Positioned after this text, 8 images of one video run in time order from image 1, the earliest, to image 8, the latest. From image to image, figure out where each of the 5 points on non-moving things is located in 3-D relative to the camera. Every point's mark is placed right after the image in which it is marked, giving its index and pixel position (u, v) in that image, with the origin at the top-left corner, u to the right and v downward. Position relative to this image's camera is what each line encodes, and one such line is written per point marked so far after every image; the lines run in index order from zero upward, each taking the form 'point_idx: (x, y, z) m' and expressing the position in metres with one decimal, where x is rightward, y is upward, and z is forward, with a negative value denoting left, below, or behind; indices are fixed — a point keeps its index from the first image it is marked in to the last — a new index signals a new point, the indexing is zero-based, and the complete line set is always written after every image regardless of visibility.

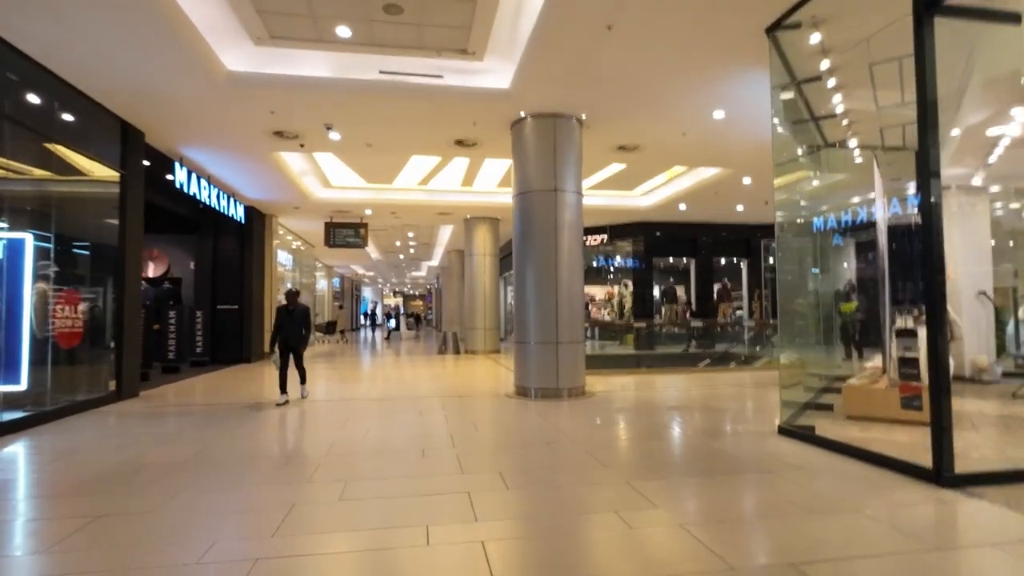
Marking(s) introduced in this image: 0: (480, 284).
0: (-0.9, +0.1, +15.7) m
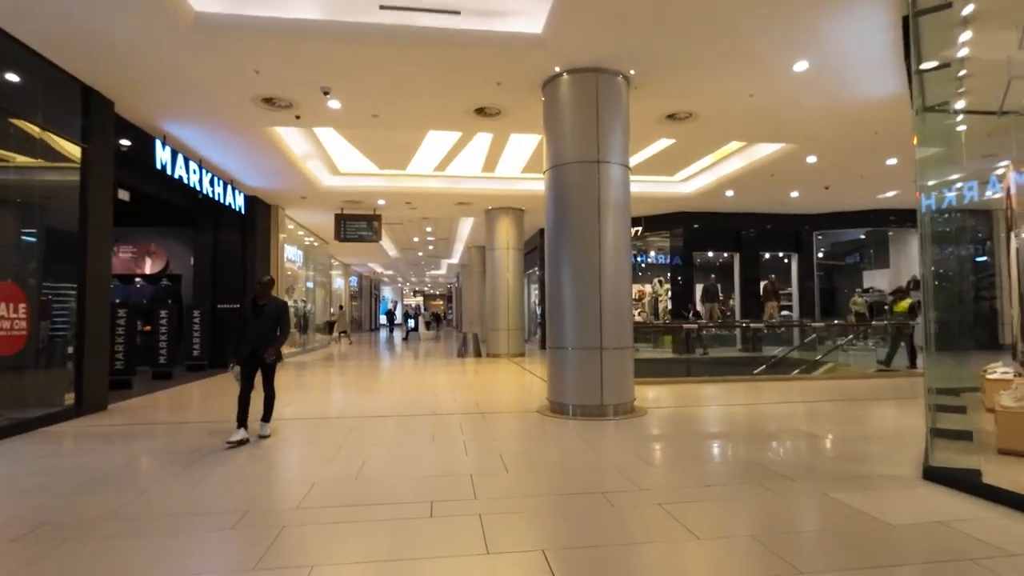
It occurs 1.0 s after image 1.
0: (-0.2, +0.1, +14.4) m
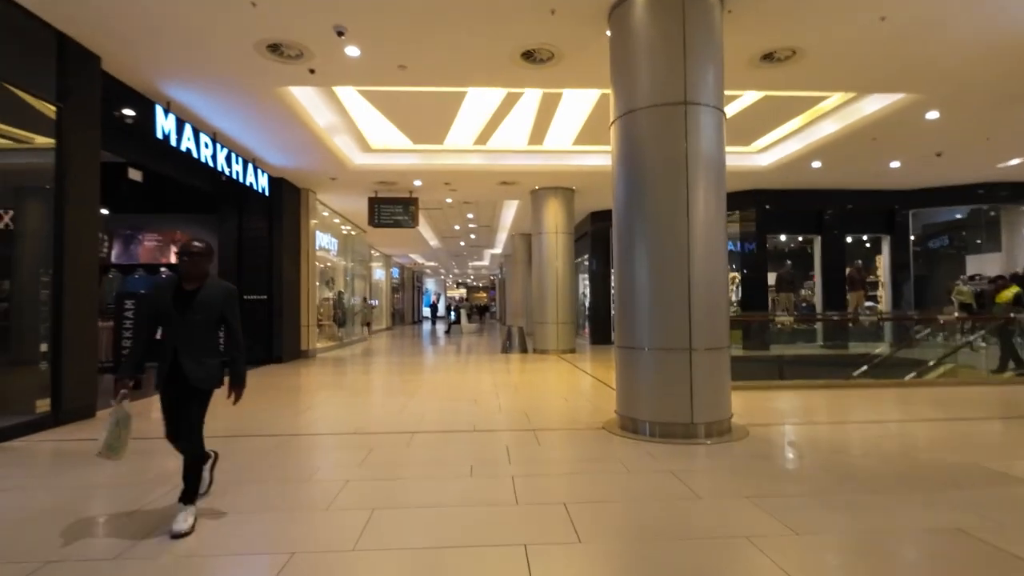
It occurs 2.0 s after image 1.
0: (+0.9, +0.4, +13.0) m
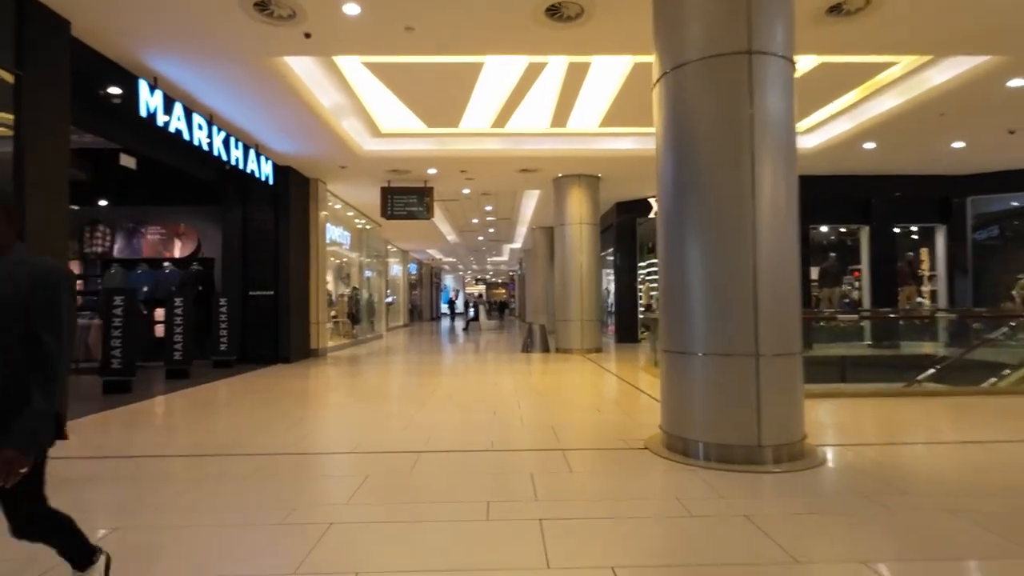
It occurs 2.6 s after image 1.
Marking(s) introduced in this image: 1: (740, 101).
0: (+1.4, +0.5, +12.1) m
1: (+1.6, +1.3, +3.9) m
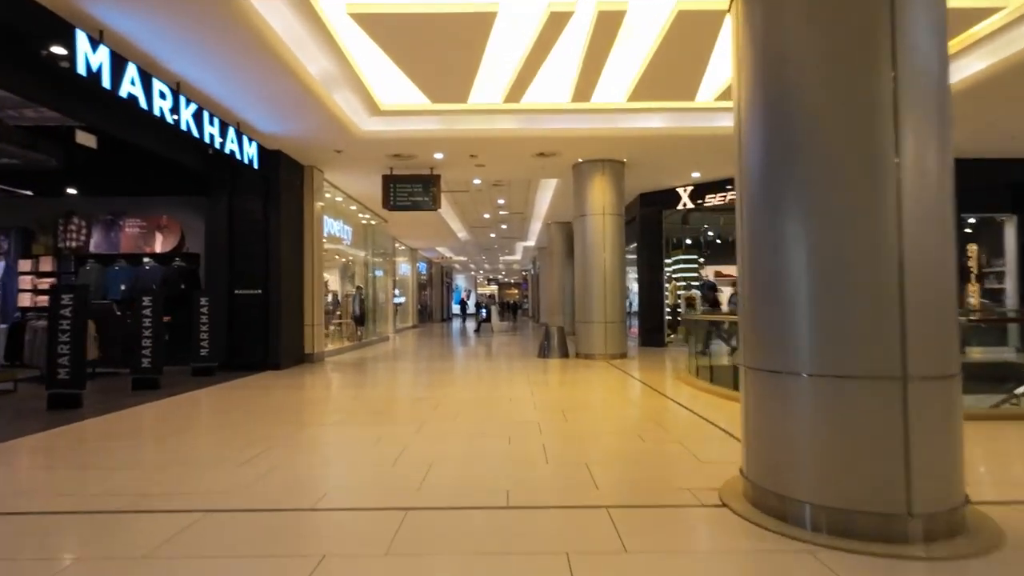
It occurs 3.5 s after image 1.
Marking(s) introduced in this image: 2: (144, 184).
0: (+1.7, +0.5, +10.9) m
1: (+1.7, +1.3, +2.6) m
2: (-6.4, +1.8, +9.8) m
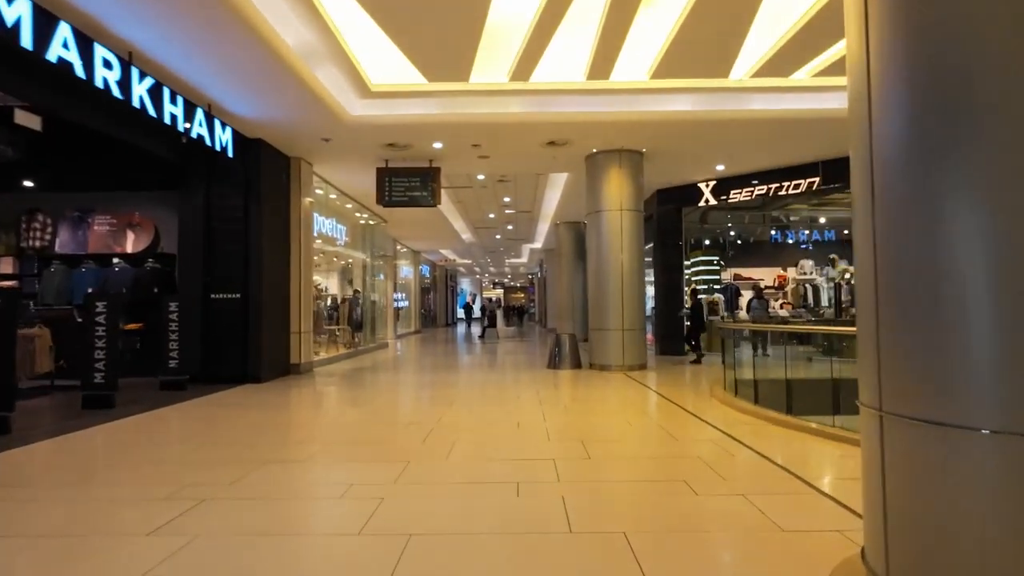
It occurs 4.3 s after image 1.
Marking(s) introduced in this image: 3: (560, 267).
0: (+1.8, +0.5, +9.9) m
1: (+1.7, +1.3, +1.6) m
2: (-6.3, +1.7, +8.9) m
3: (+1.5, +0.6, +17.5) m
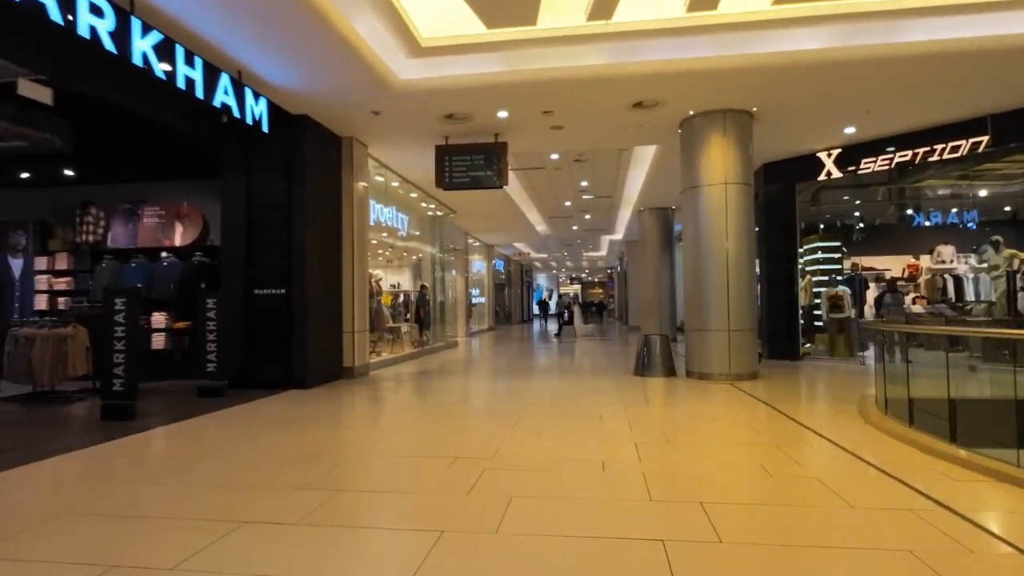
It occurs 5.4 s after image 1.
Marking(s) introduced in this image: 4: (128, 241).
0: (+3.0, +0.6, +8.2) m
1: (+1.7, +1.4, 0.0) m
2: (-5.2, +1.8, +8.3) m
3: (+3.7, +0.8, +15.8) m
4: (-6.0, +0.7, +8.8) m
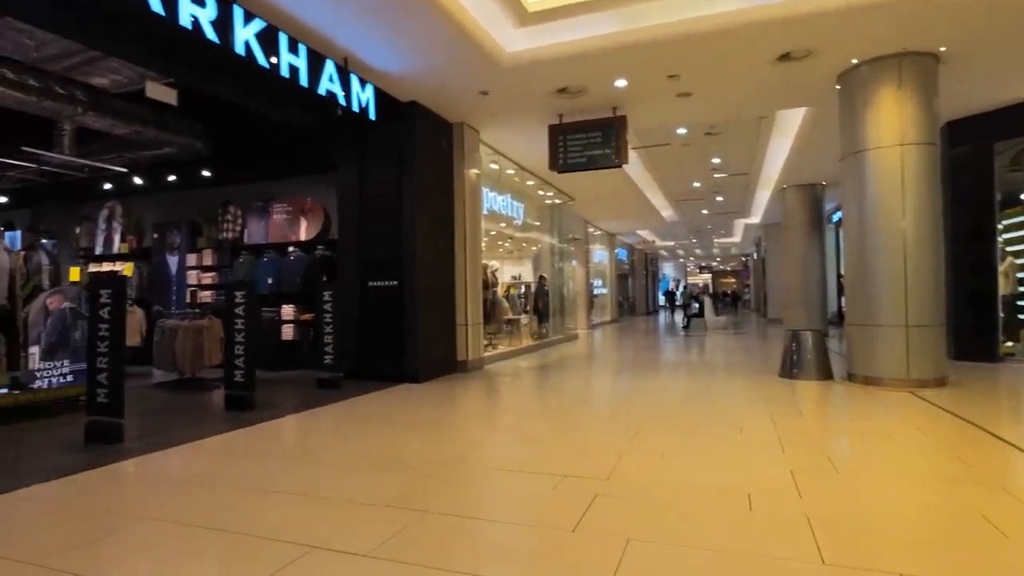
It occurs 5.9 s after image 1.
0: (+4.5, +0.8, +6.7) m
1: (+1.5, +1.4, -1.0) m
2: (-3.5, +1.9, +8.6) m
3: (+6.8, +1.1, +14.0) m
4: (-4.2, +0.8, +9.3) m
